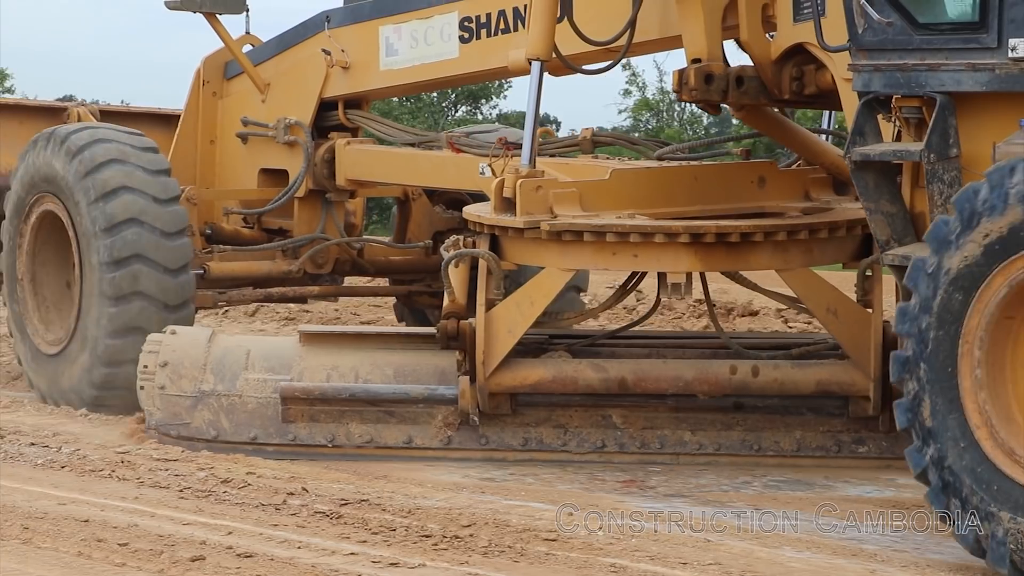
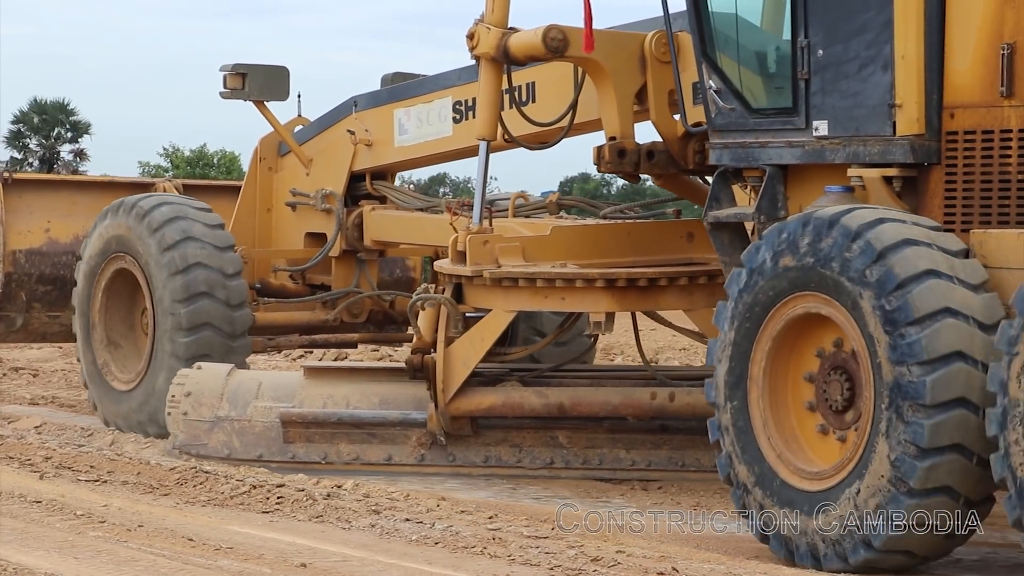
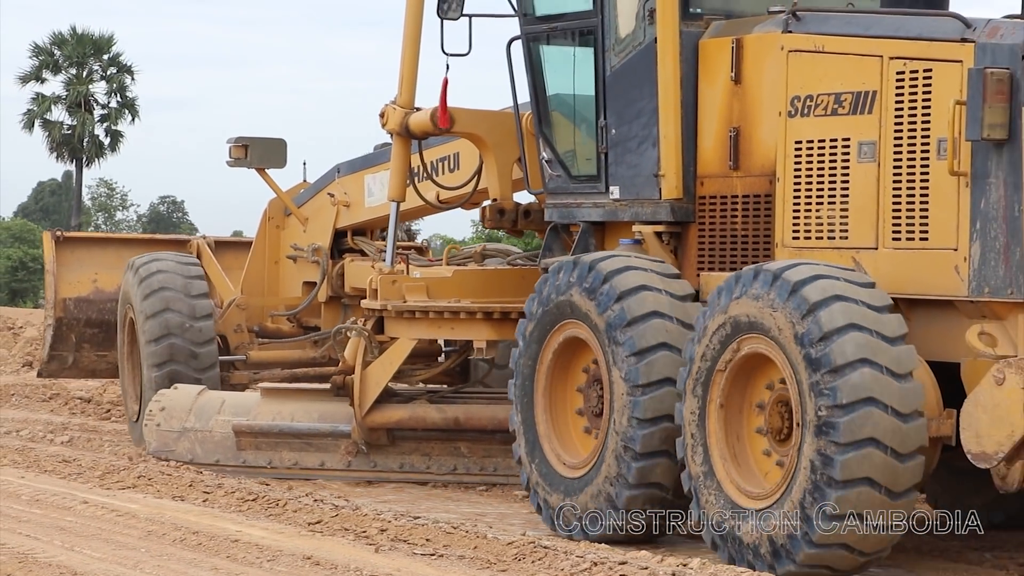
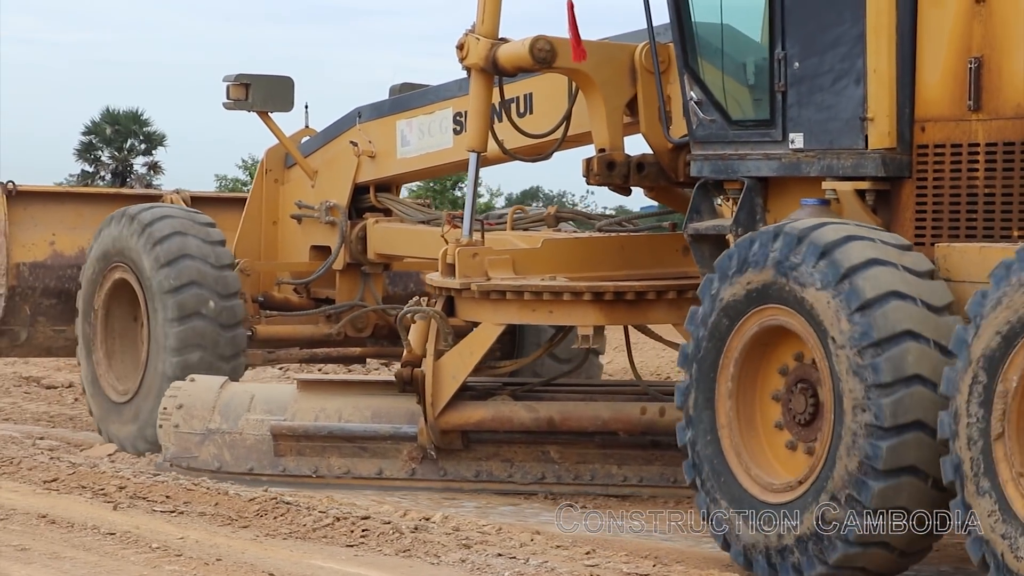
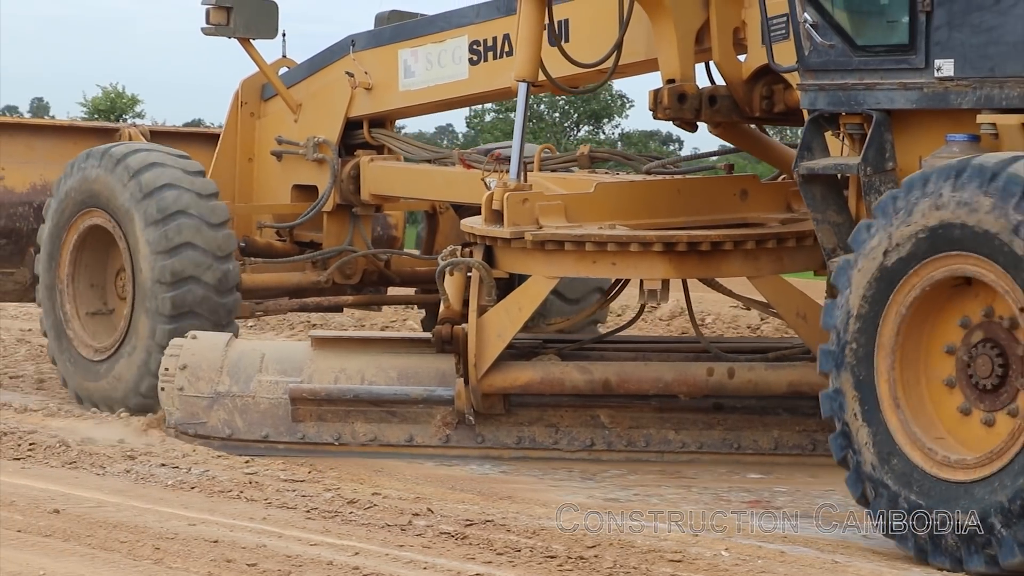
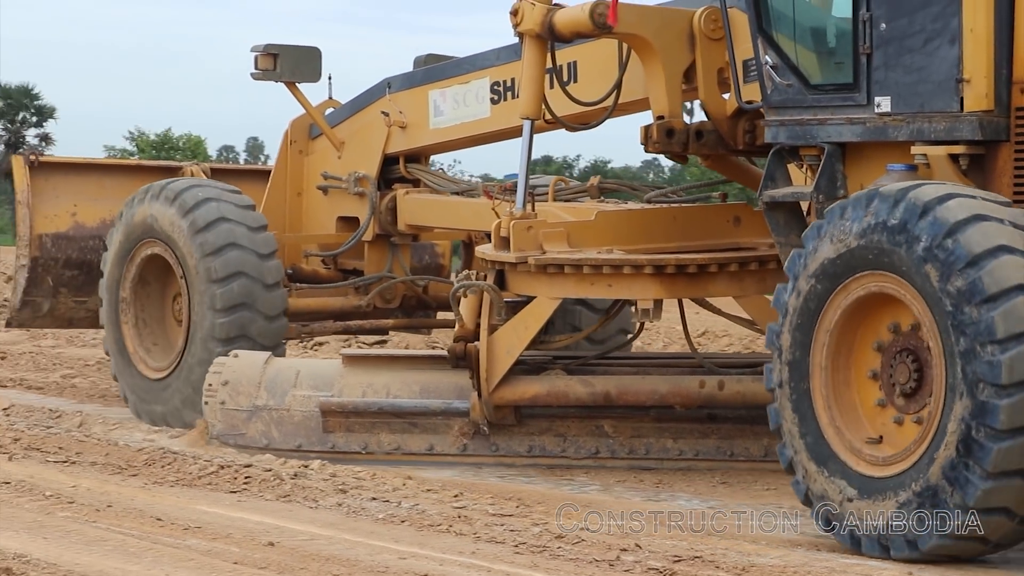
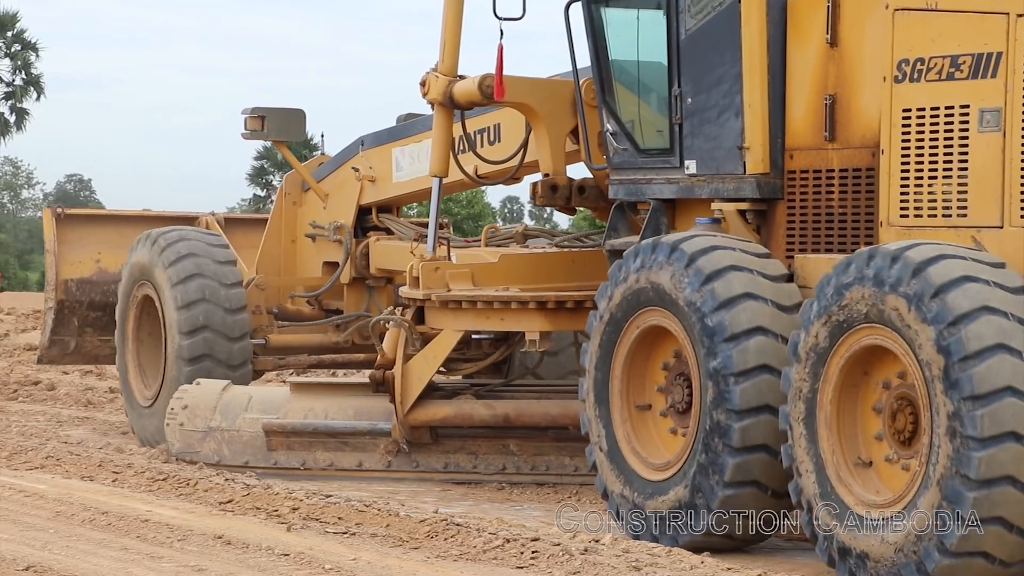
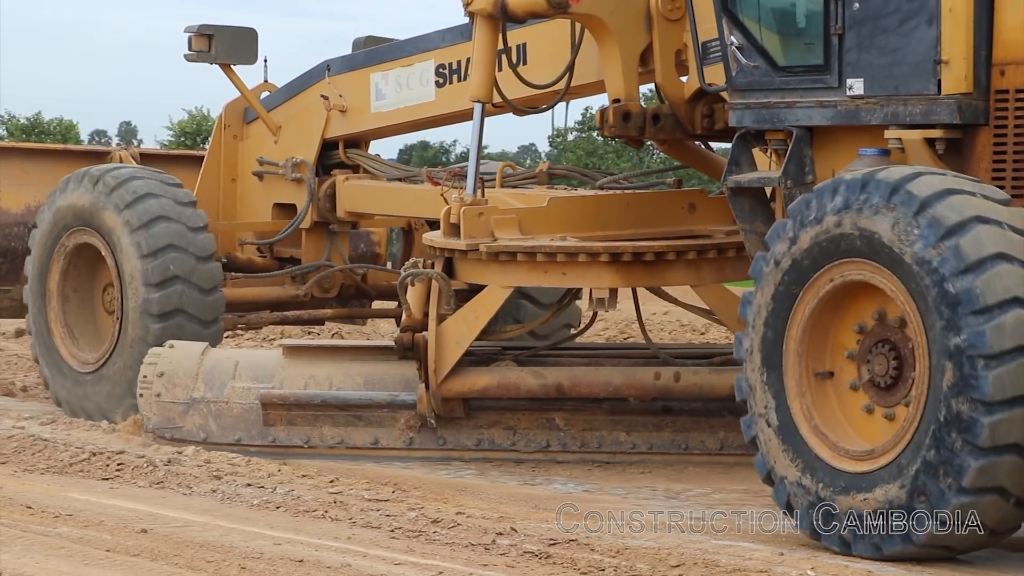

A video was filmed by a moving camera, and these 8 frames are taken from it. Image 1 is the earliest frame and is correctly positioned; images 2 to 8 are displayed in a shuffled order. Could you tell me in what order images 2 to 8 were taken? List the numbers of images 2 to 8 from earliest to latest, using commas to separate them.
5, 8, 6, 2, 4, 7, 3
